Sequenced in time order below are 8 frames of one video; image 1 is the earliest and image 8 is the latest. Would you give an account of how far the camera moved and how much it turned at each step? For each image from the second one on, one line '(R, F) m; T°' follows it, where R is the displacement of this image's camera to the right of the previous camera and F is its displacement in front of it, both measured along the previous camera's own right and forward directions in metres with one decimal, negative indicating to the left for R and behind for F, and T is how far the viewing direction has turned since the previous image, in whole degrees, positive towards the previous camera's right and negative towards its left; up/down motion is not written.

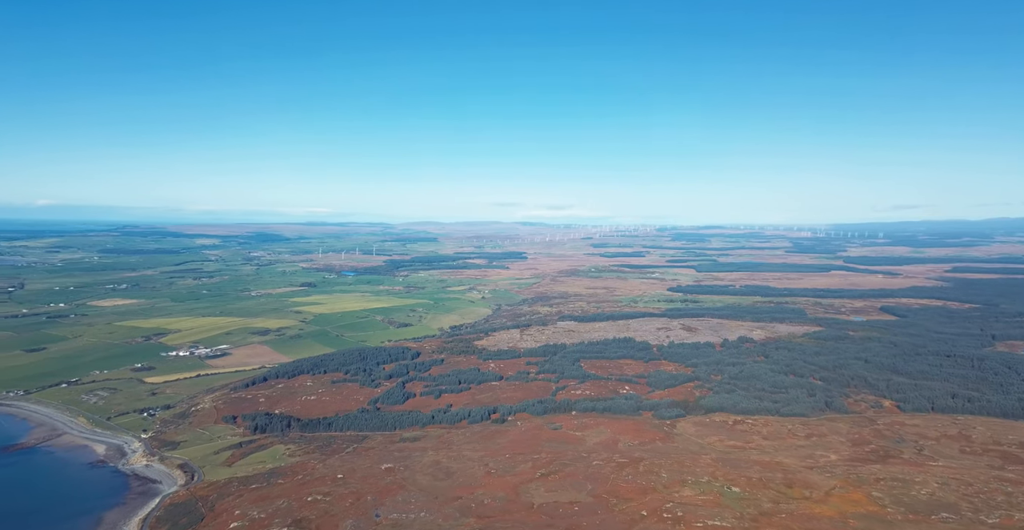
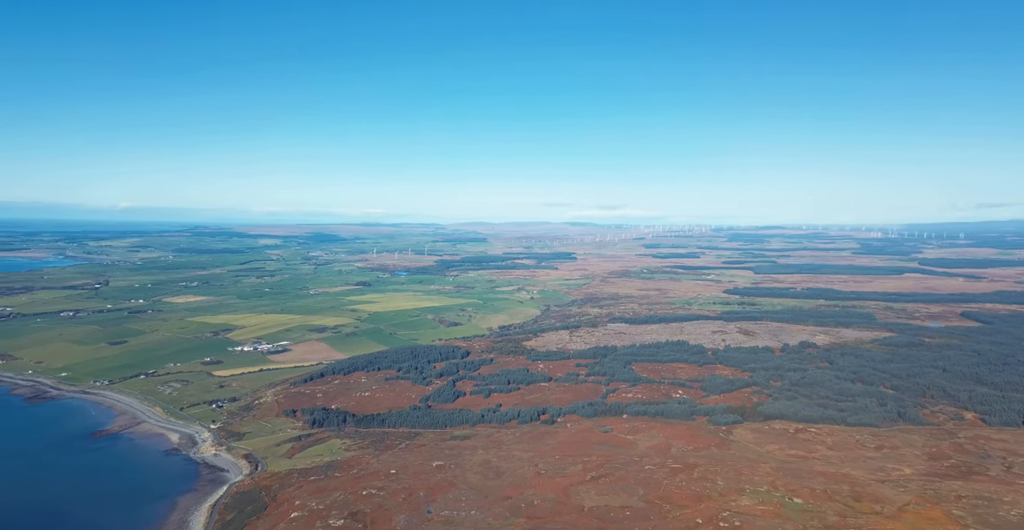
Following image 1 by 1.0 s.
(-0.6, +0.5) m; -4°
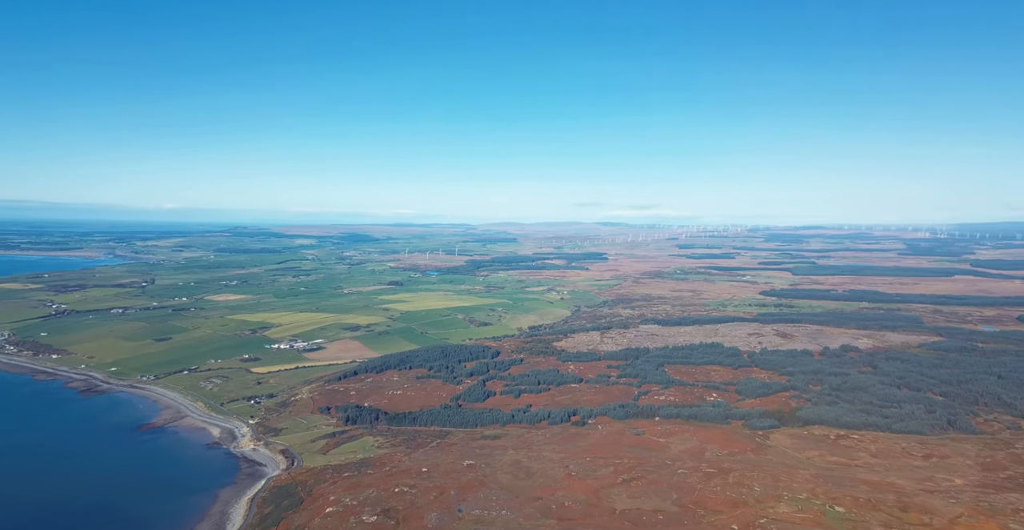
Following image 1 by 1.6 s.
(-0.2, +0.6) m; -2°
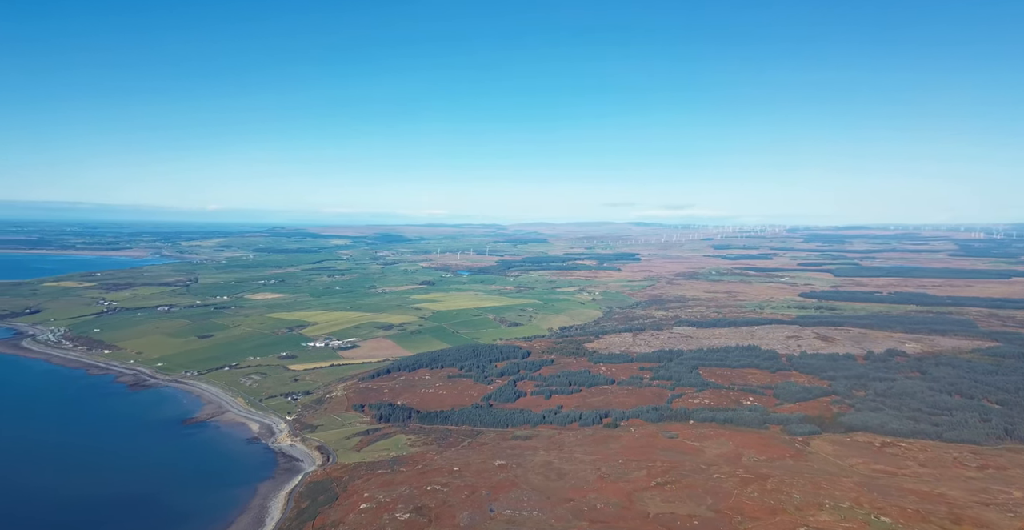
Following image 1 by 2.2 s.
(-0.3, +0.6) m; -3°
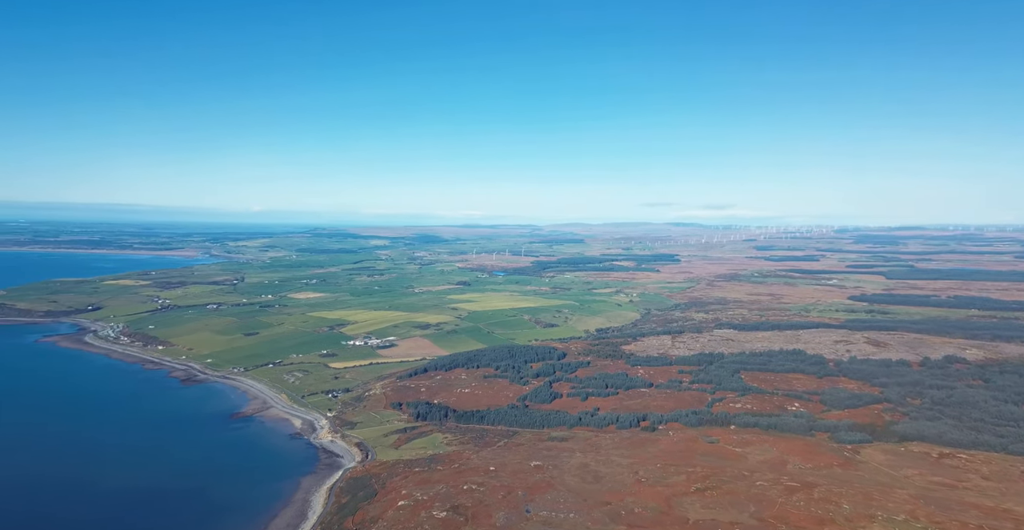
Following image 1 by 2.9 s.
(-0.4, +0.8) m; -3°
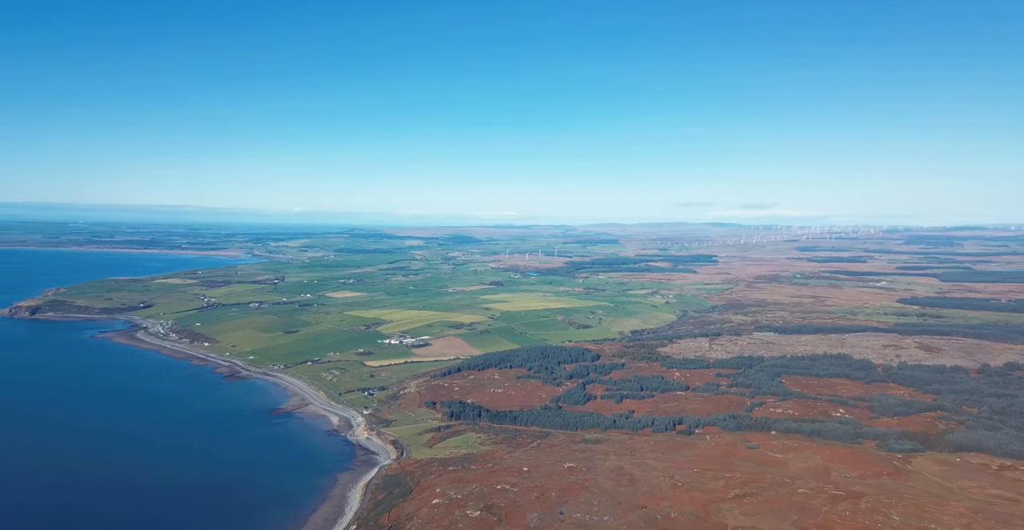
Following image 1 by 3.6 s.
(-0.3, +1.0) m; -3°
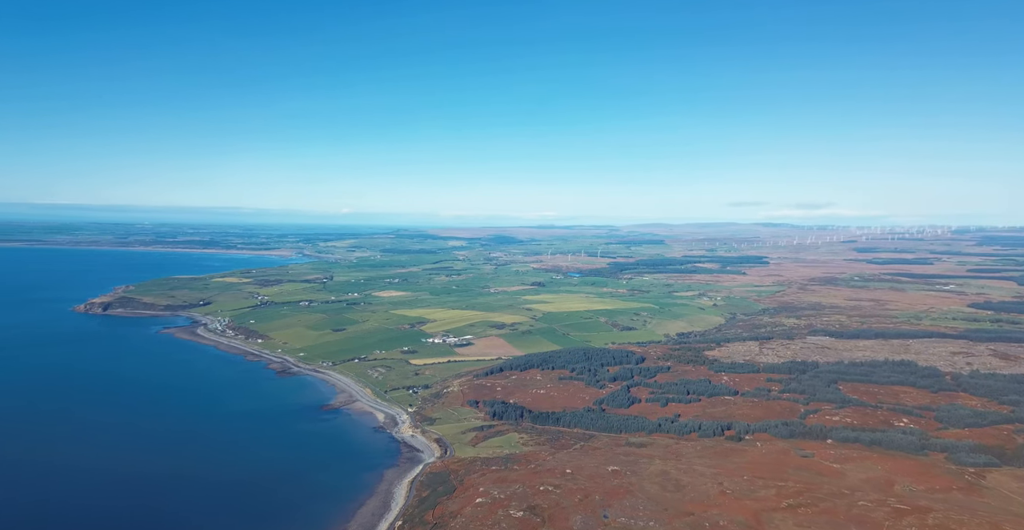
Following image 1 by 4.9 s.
(-0.7, +1.3) m; -4°
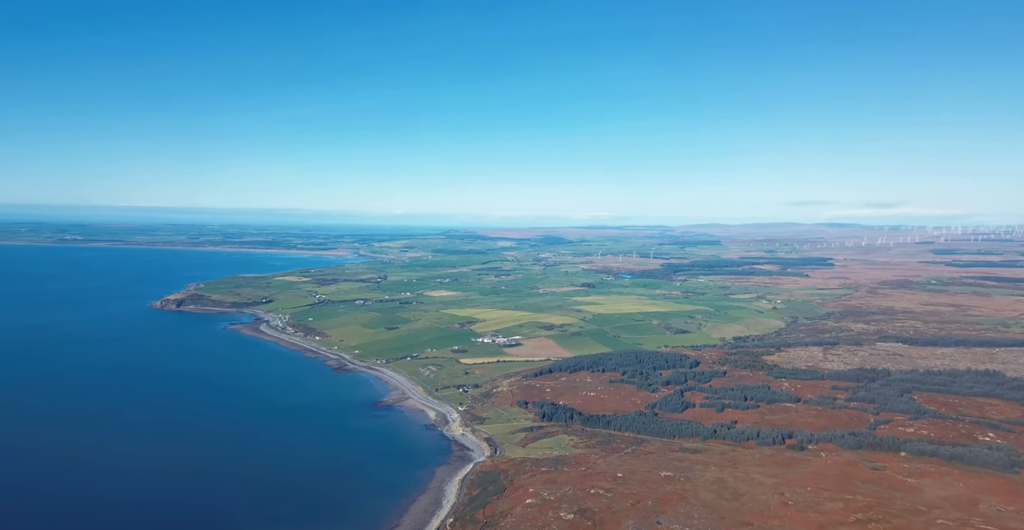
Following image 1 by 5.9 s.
(-0.7, +2.0) m; -4°
